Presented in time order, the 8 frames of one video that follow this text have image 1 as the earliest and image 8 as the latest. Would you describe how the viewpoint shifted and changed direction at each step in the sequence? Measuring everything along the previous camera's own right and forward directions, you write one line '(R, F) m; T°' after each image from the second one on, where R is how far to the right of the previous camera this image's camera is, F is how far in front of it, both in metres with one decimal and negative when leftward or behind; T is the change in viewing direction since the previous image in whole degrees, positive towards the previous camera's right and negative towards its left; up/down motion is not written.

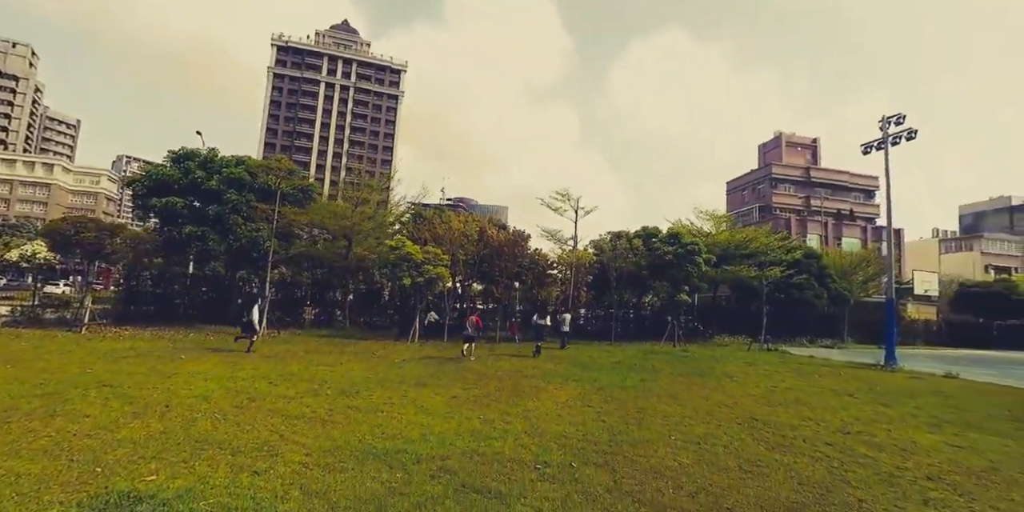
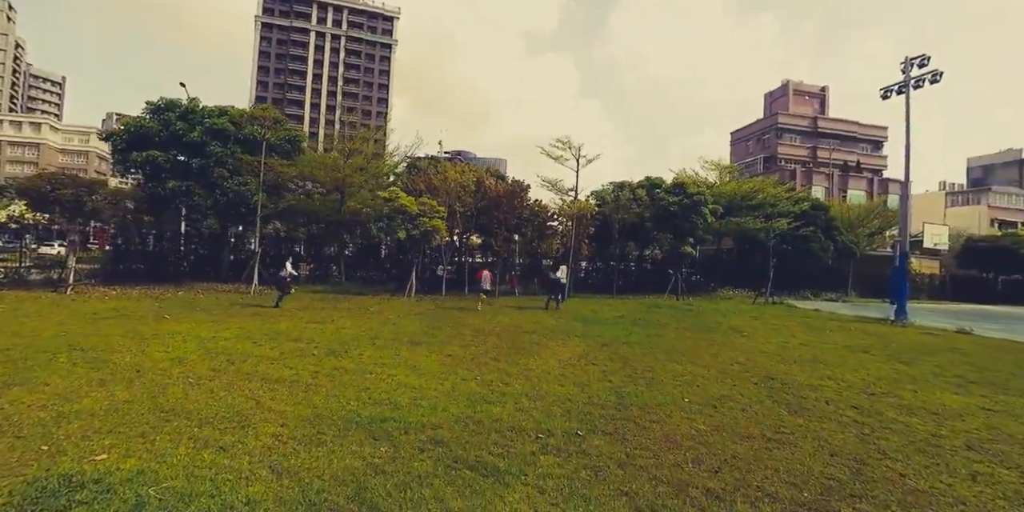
(+0.1, +0.6) m; 0°
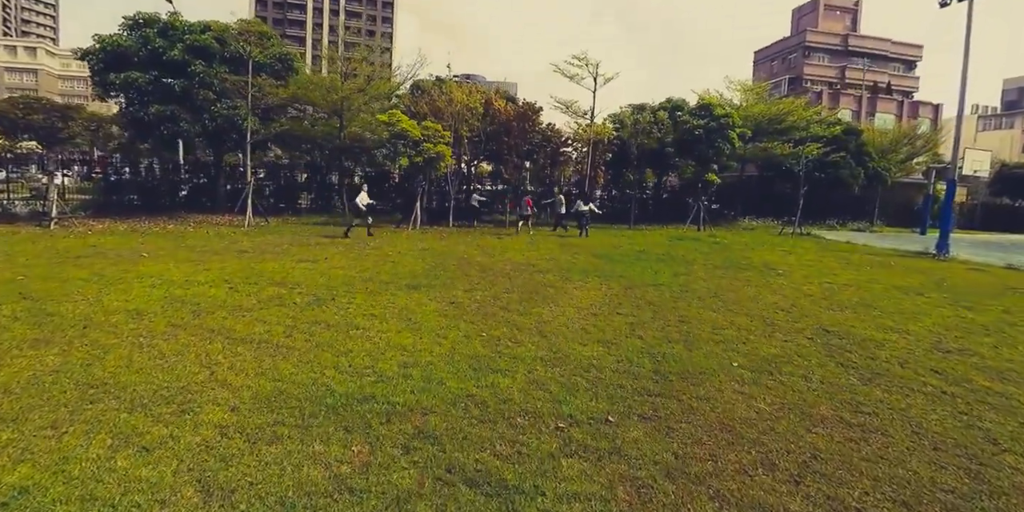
(0.0, +1.2) m; -1°
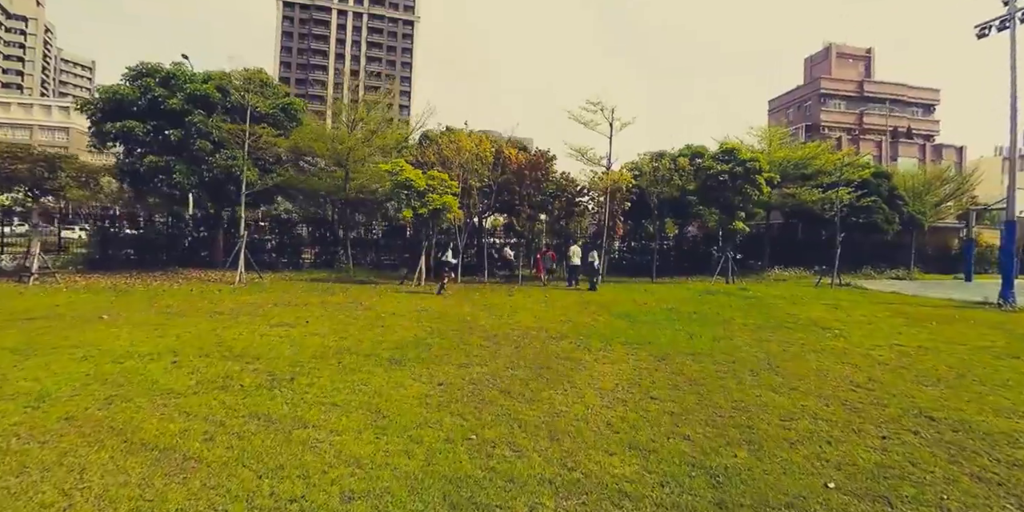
(+0.2, +1.4) m; -2°
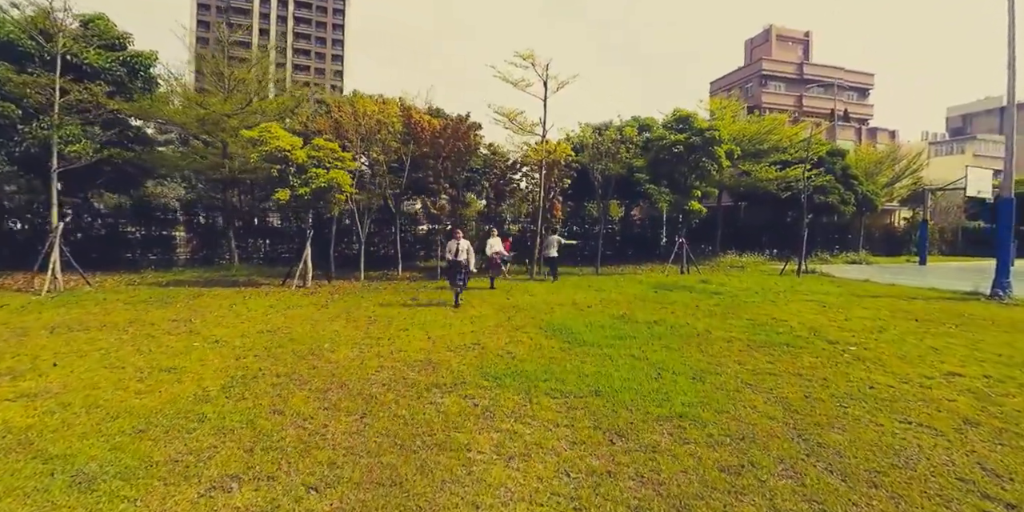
(+0.9, +3.3) m; +6°
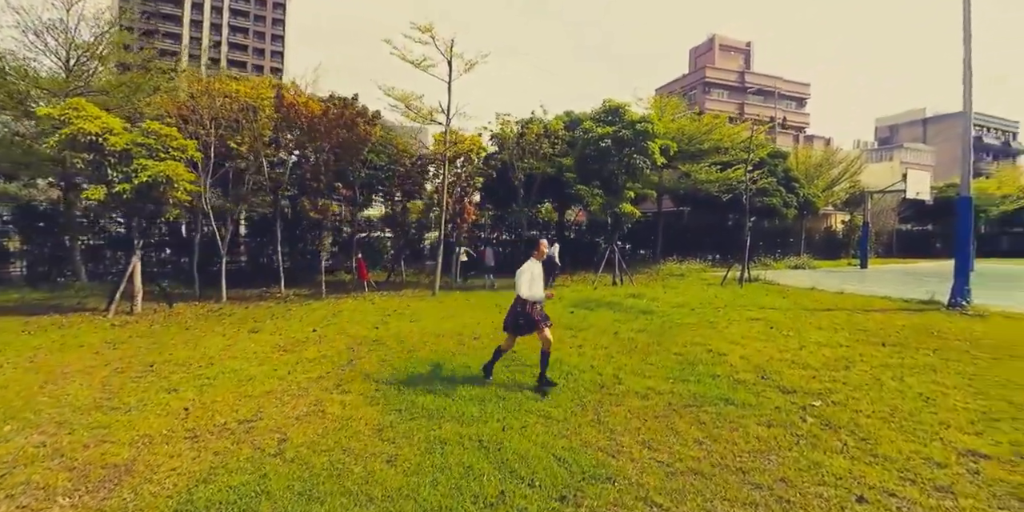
(+1.3, +2.4) m; +5°
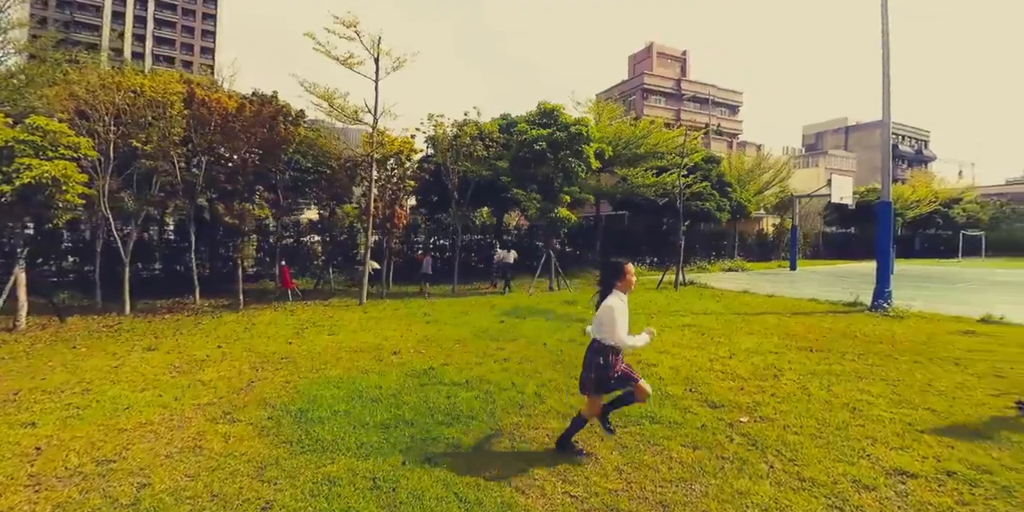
(+0.4, +0.5) m; +6°
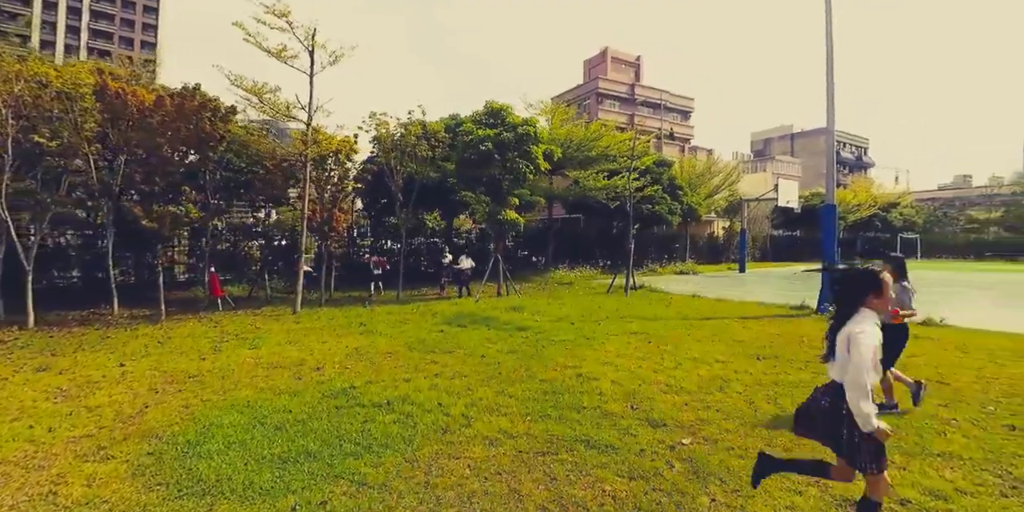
(+0.3, +0.5) m; +4°
